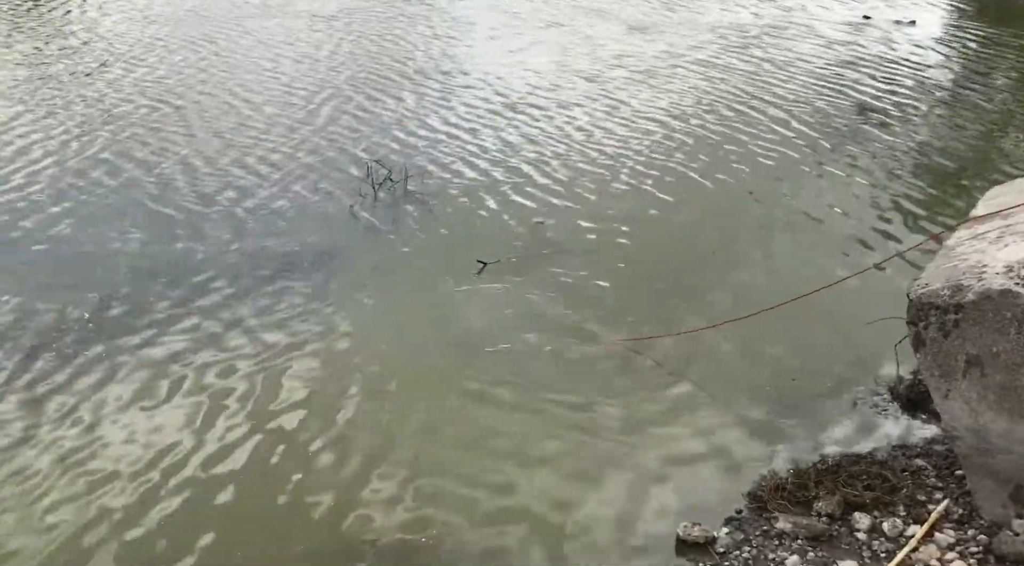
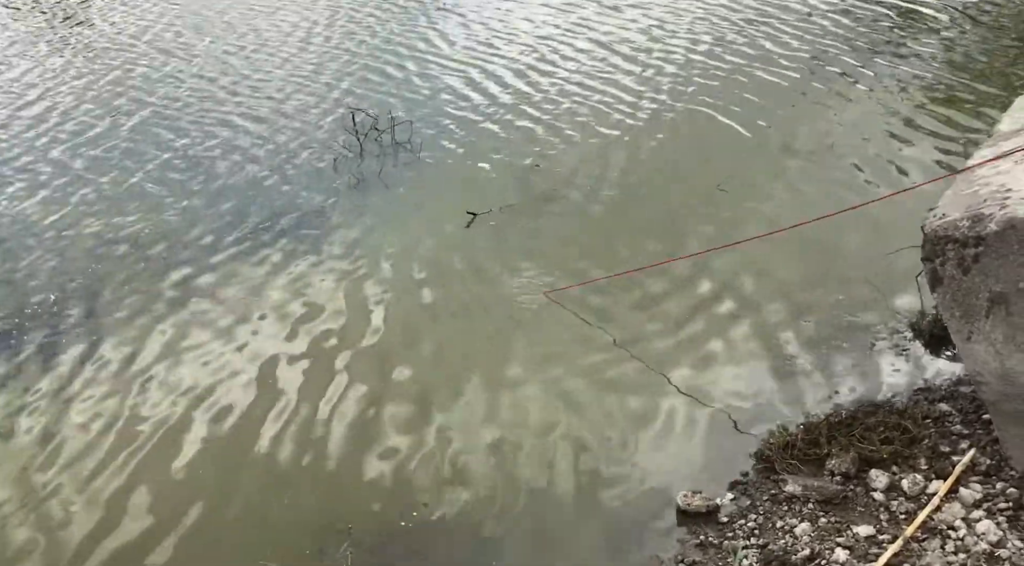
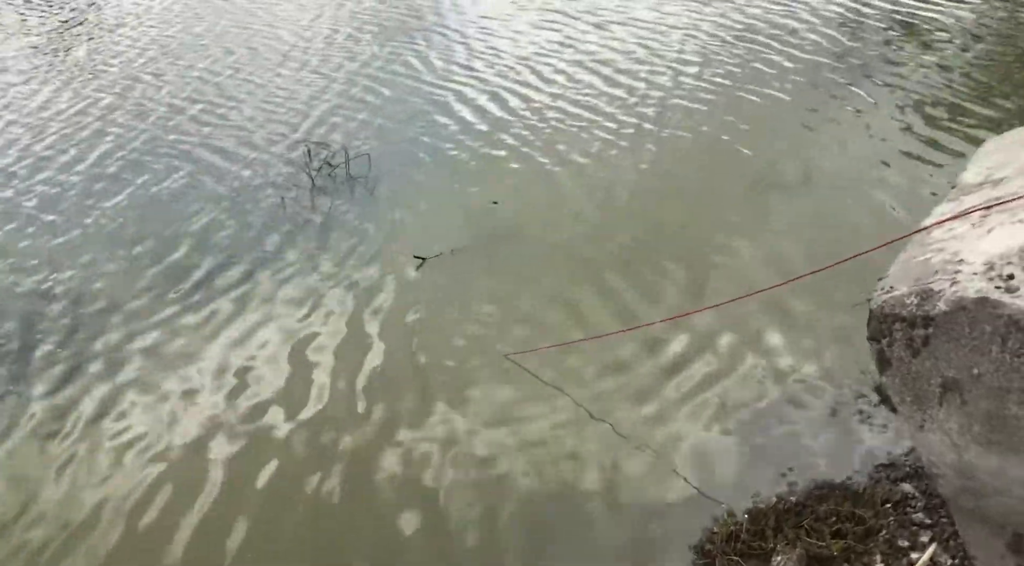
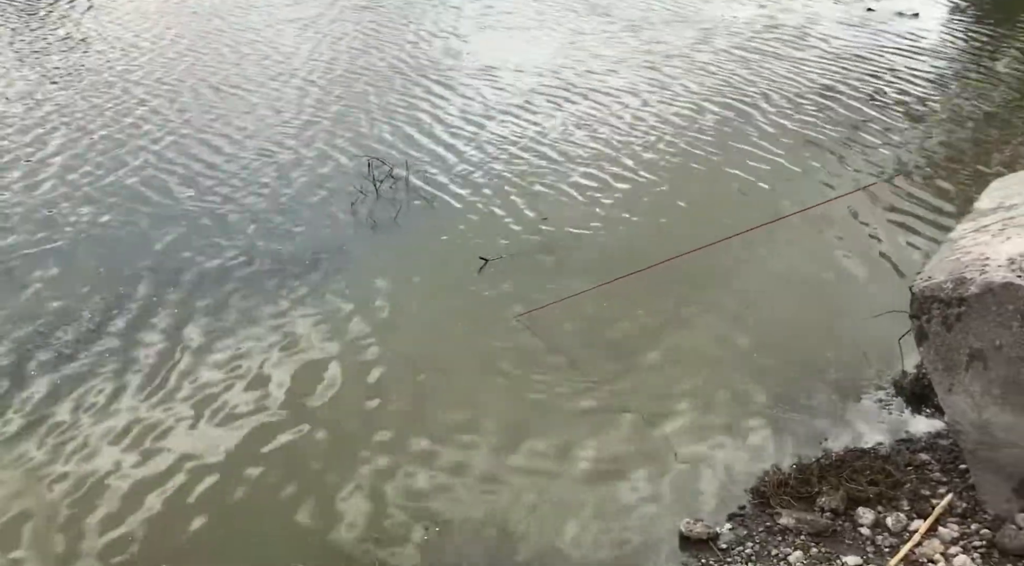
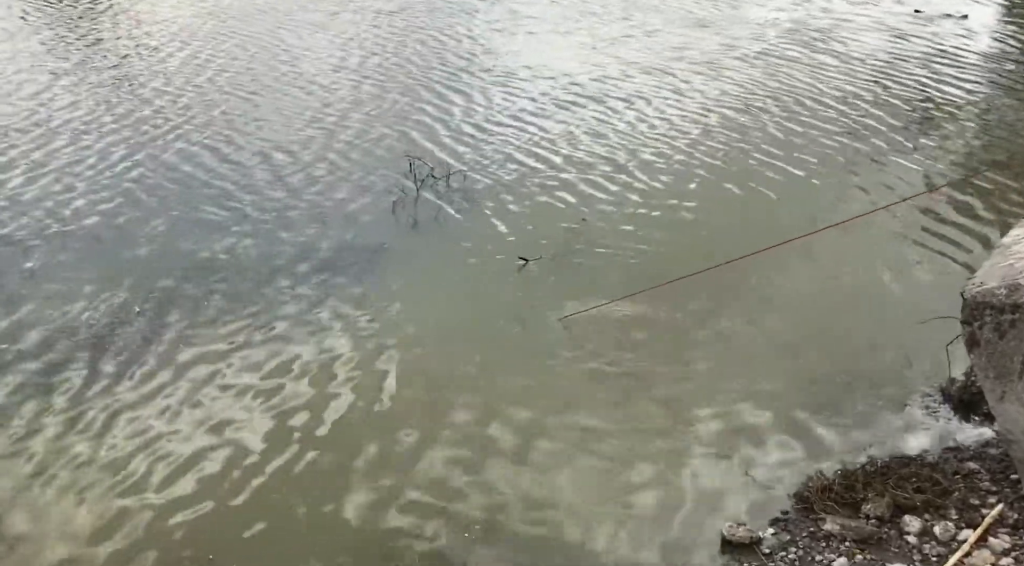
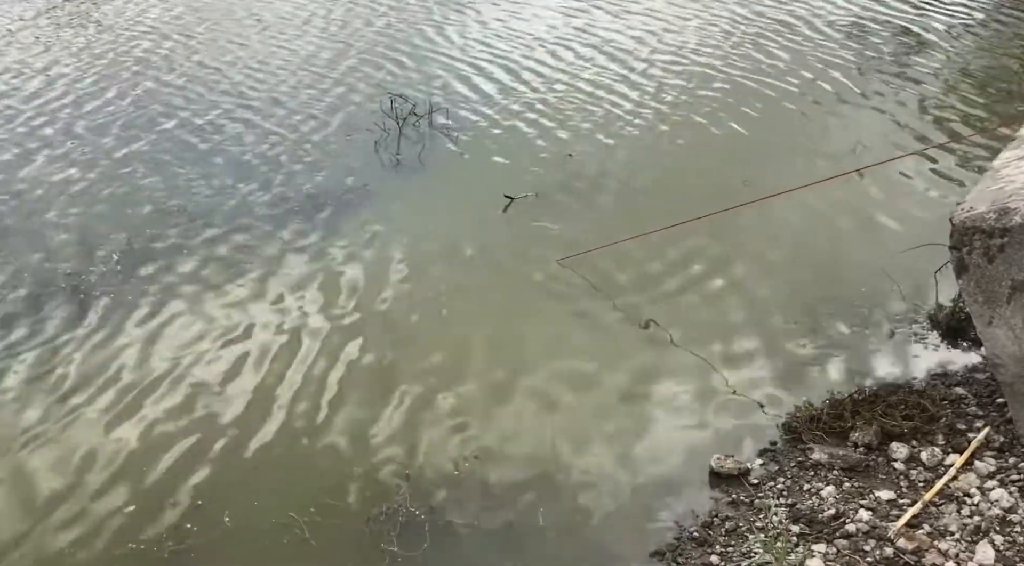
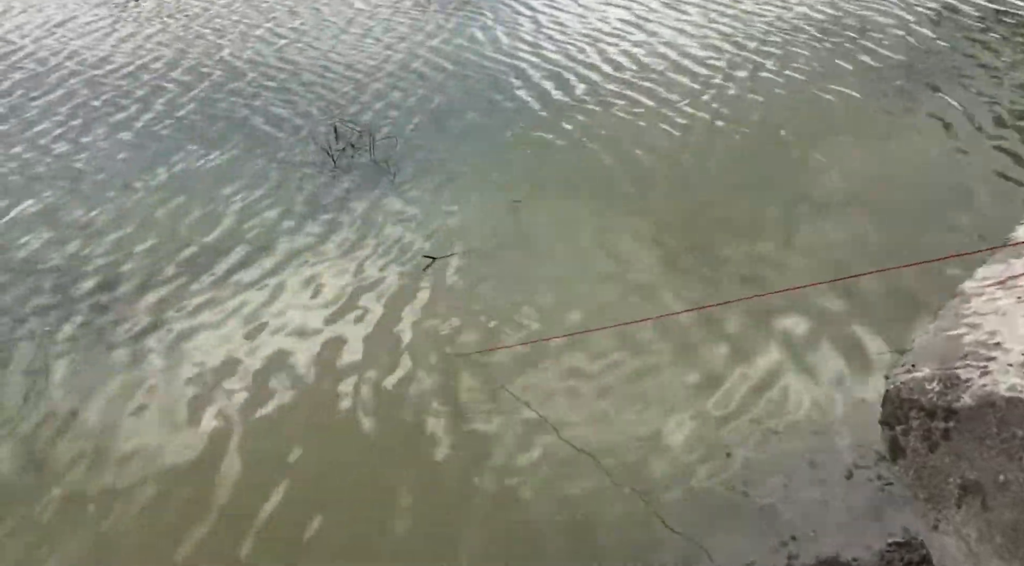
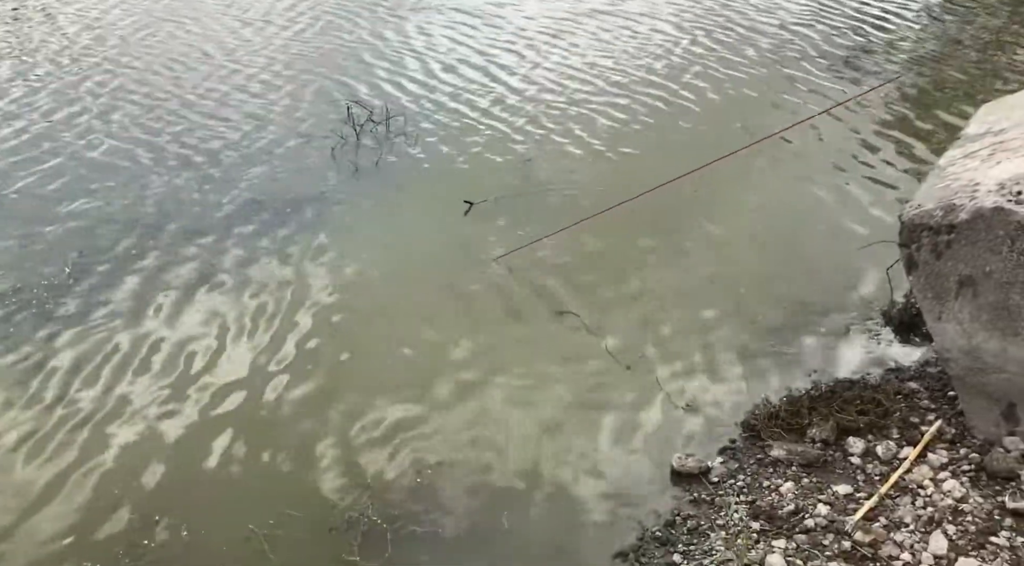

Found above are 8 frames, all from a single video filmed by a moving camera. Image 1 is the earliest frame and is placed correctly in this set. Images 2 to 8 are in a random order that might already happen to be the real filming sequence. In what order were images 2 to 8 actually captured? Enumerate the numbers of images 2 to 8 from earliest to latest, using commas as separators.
5, 4, 8, 6, 2, 3, 7
